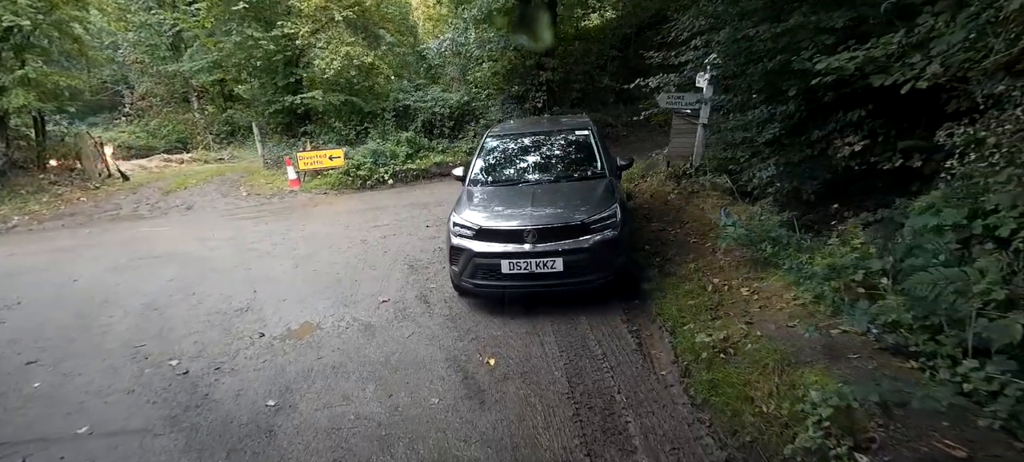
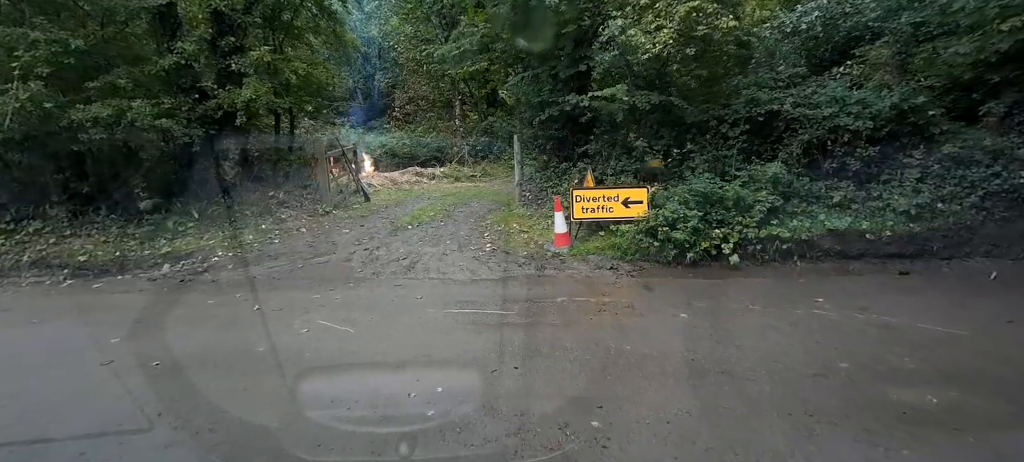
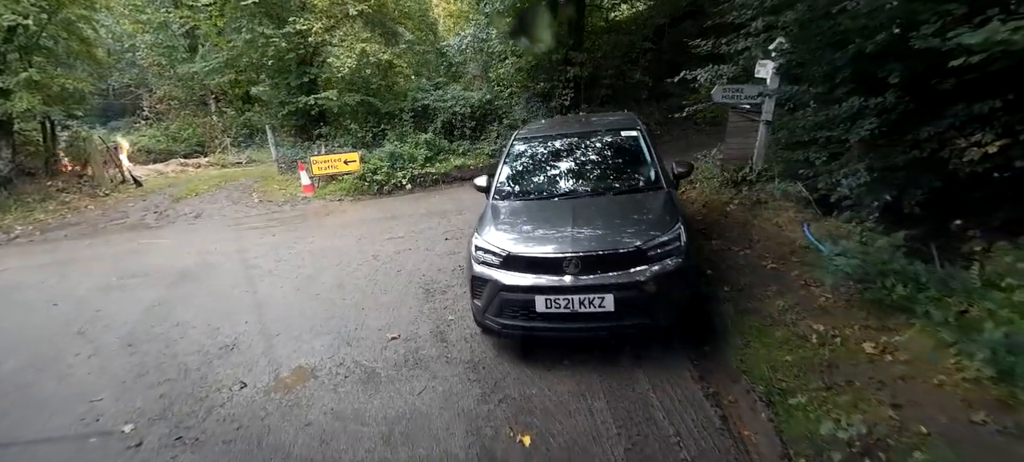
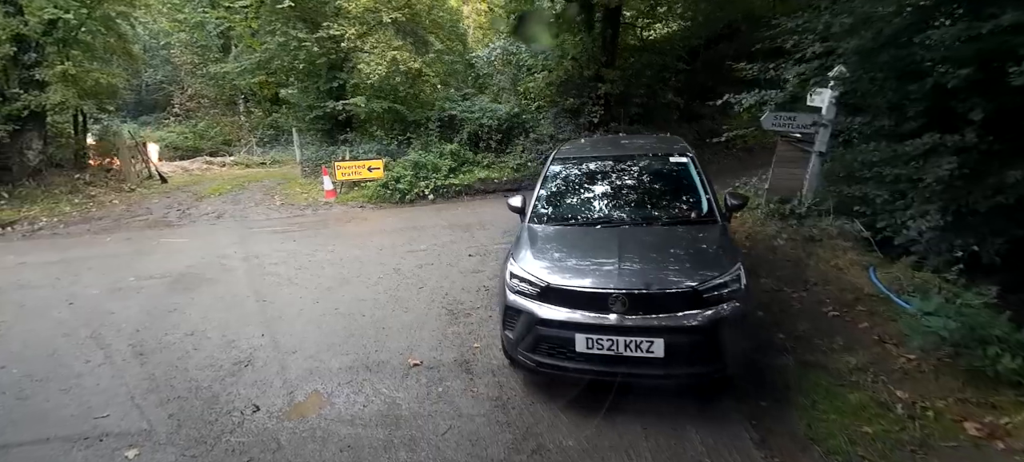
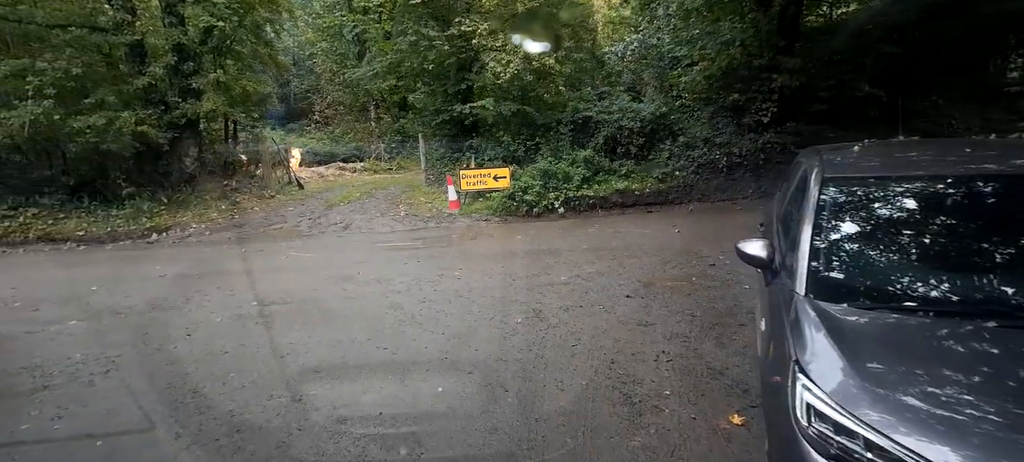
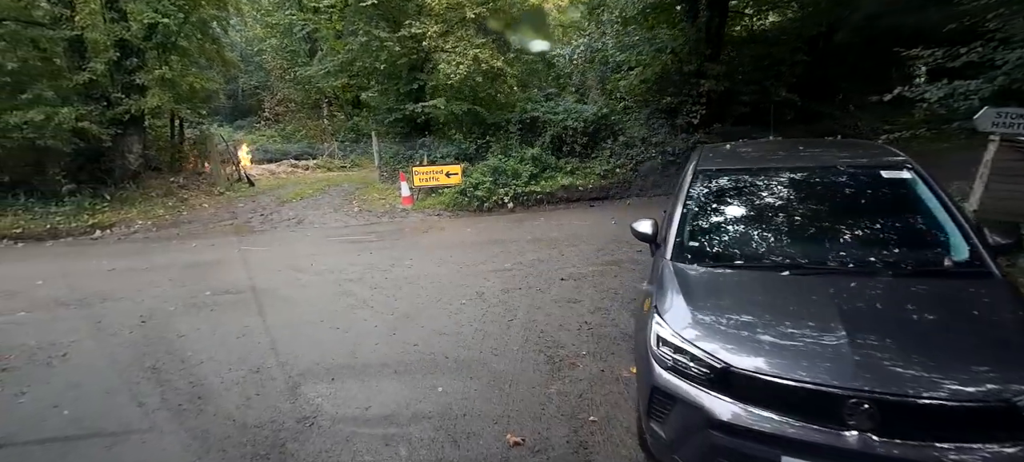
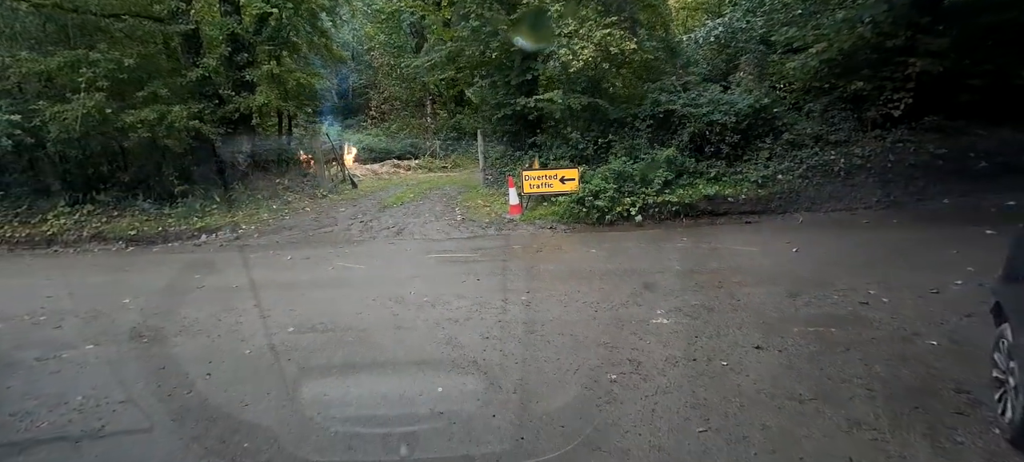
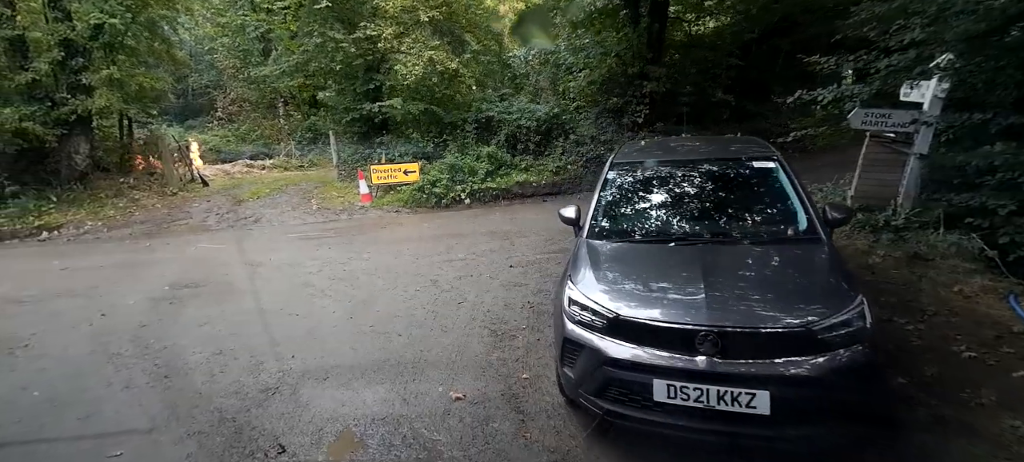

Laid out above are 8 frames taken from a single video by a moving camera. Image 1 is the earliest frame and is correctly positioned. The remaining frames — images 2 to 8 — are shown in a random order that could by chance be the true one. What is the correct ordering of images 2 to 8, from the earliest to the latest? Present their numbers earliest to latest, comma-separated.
3, 4, 8, 6, 5, 7, 2
